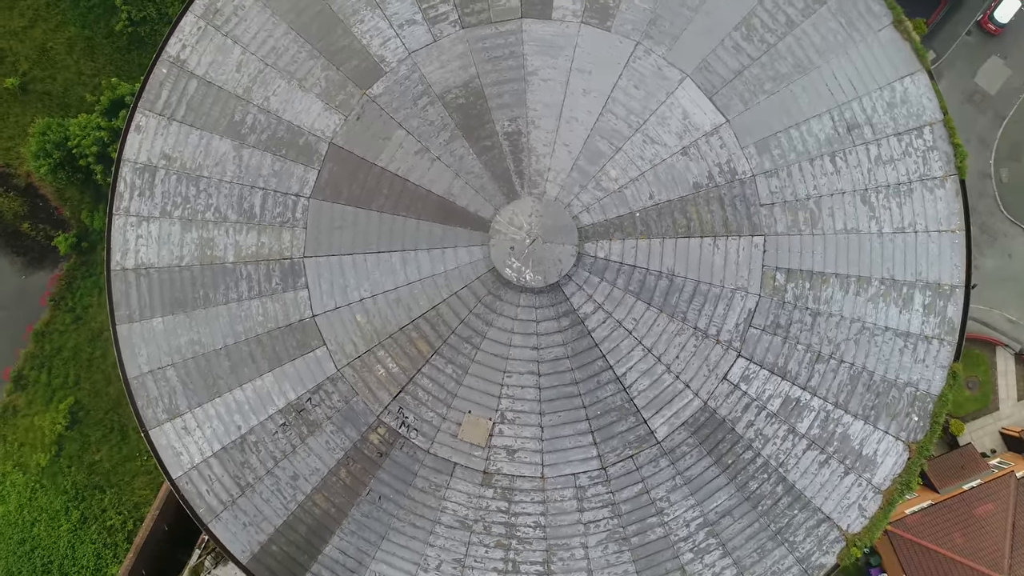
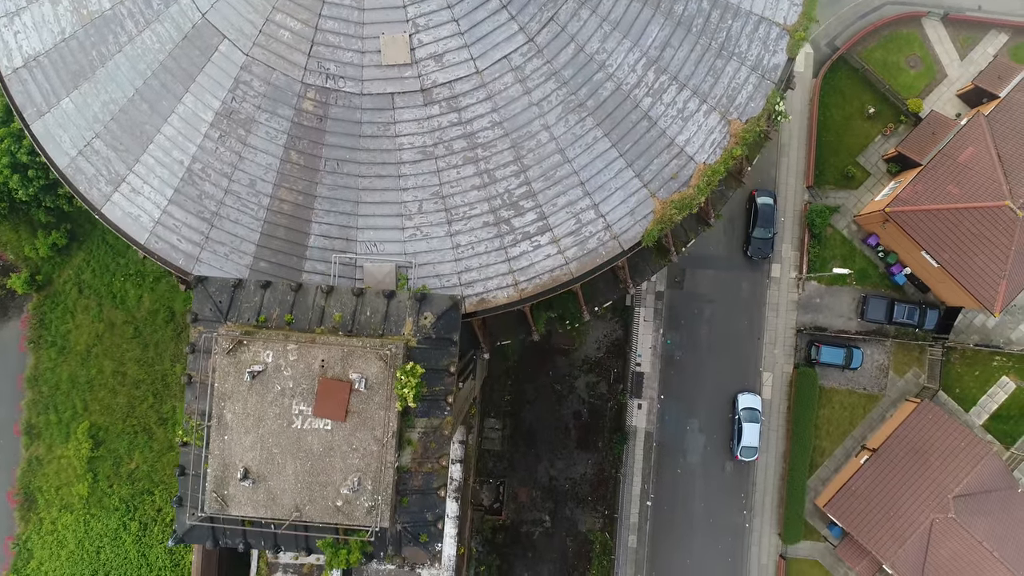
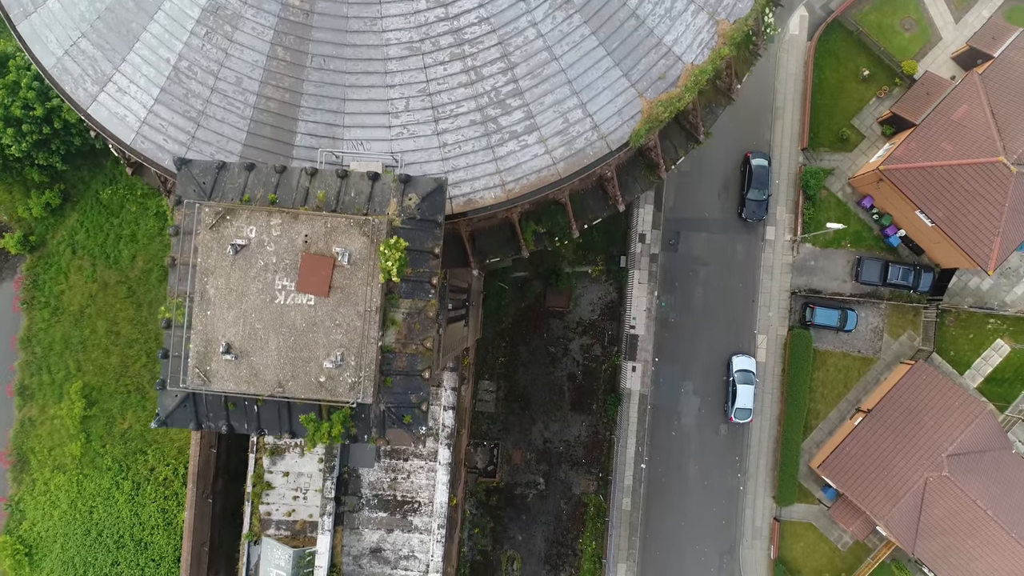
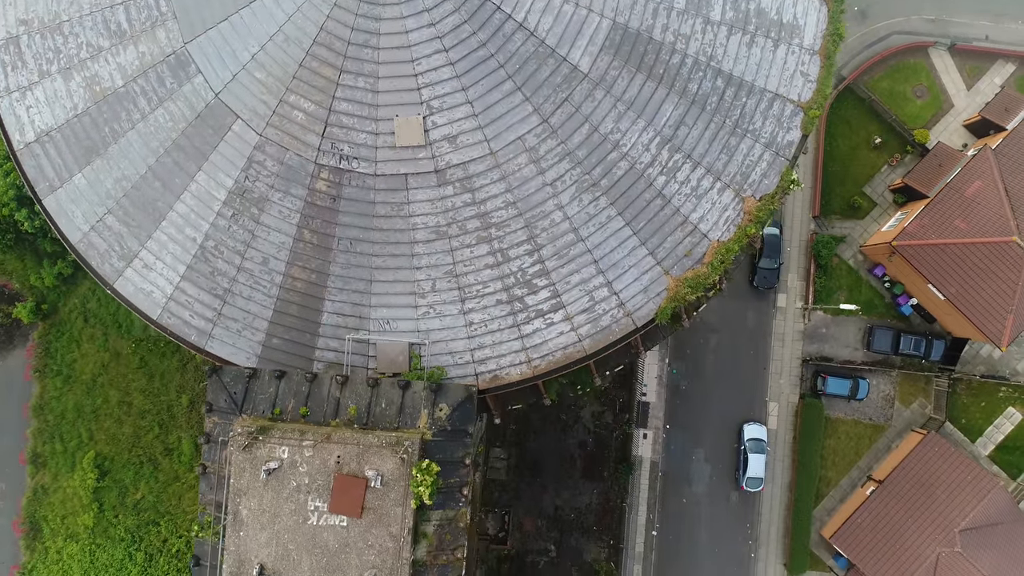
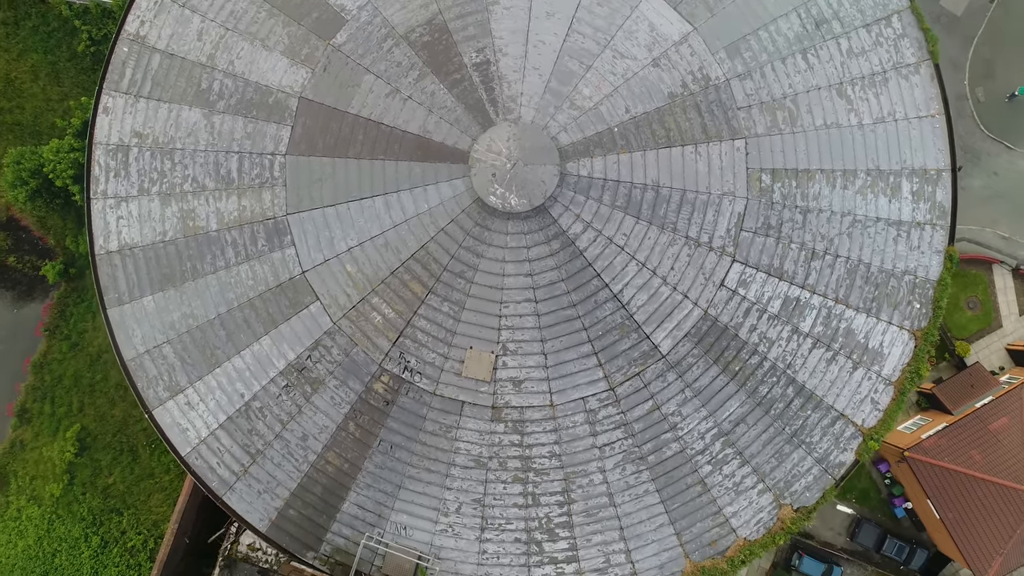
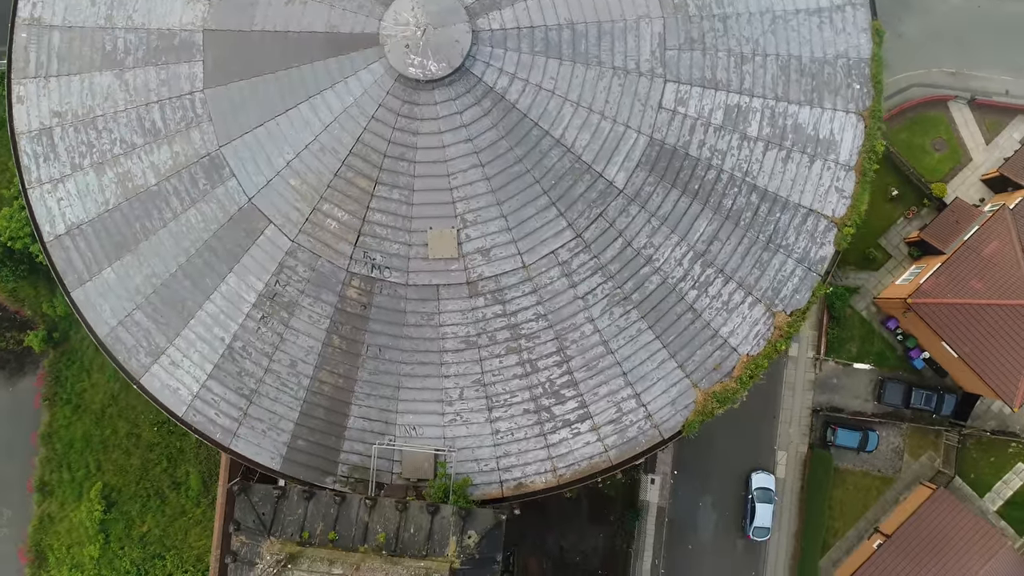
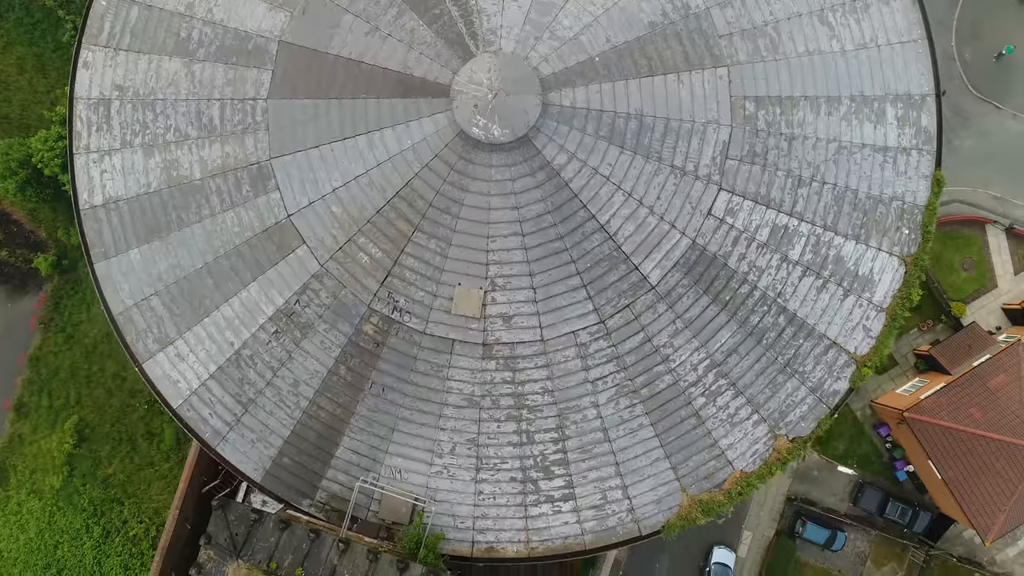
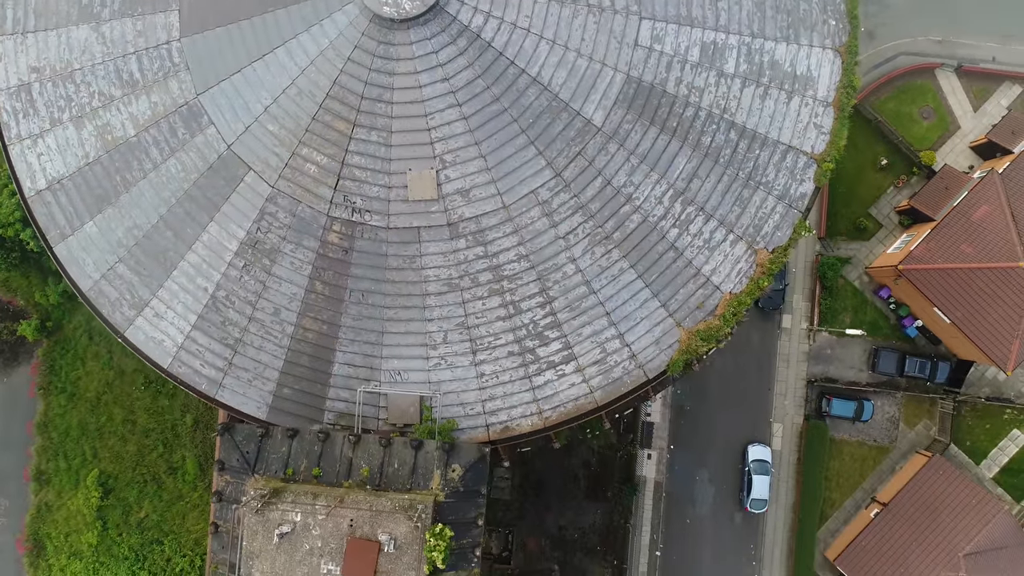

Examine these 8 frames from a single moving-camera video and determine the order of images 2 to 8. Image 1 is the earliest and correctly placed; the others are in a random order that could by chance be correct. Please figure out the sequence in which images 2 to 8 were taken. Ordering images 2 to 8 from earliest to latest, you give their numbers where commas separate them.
5, 7, 6, 8, 4, 2, 3
